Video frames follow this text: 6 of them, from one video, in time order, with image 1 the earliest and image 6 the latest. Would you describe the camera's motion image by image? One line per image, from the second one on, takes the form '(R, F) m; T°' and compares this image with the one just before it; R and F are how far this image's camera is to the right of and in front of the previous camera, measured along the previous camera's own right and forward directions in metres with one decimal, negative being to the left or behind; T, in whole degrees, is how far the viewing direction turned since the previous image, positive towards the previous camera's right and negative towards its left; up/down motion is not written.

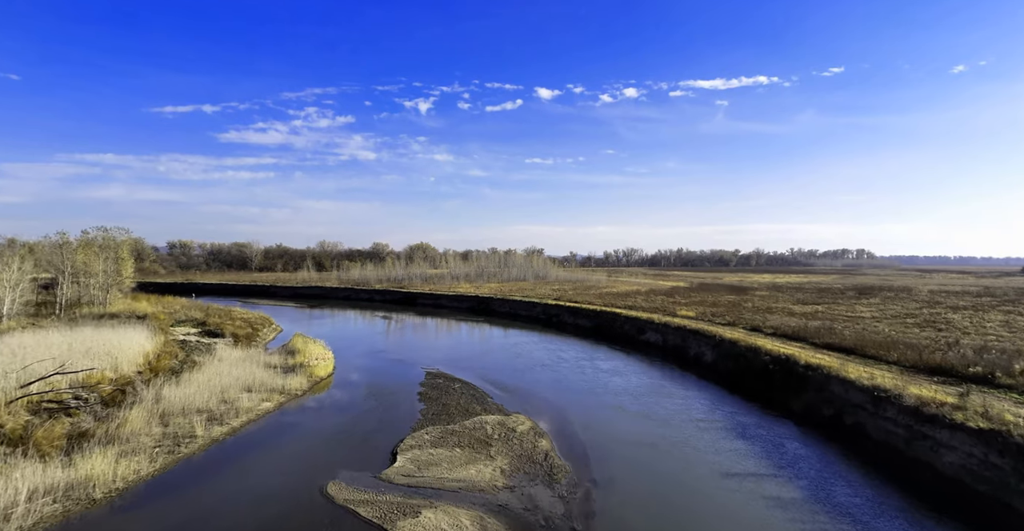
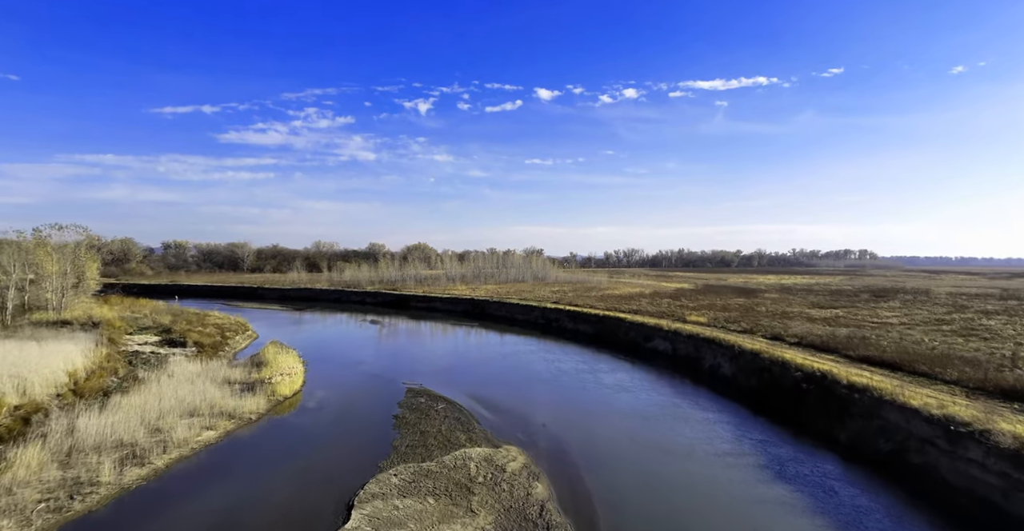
(+0.2, +2.5) m; 0°
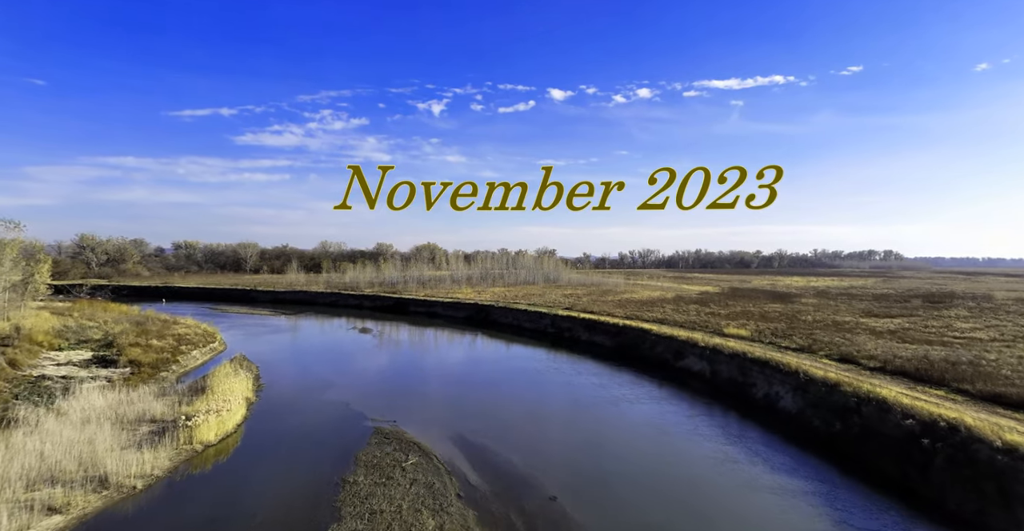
(+0.3, +4.4) m; -1°
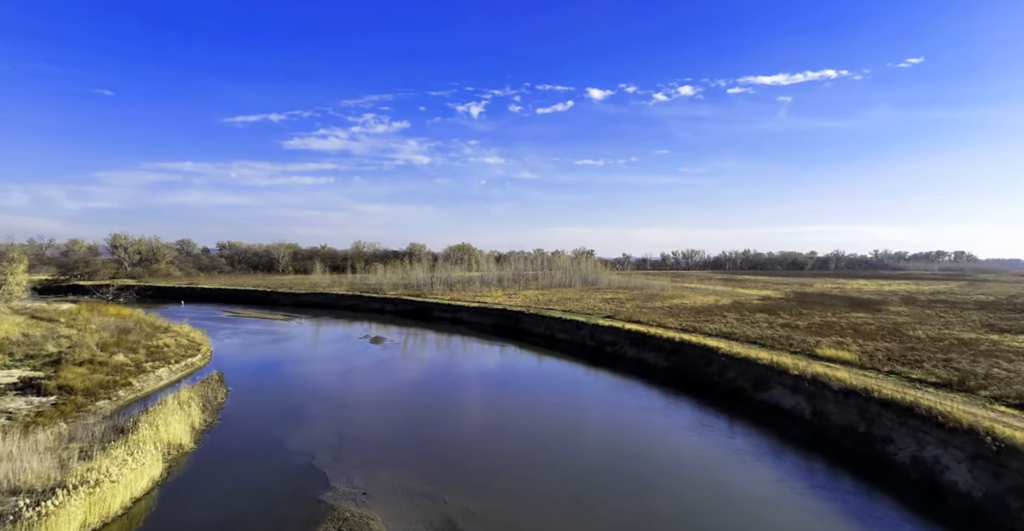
(+0.2, +4.9) m; -4°
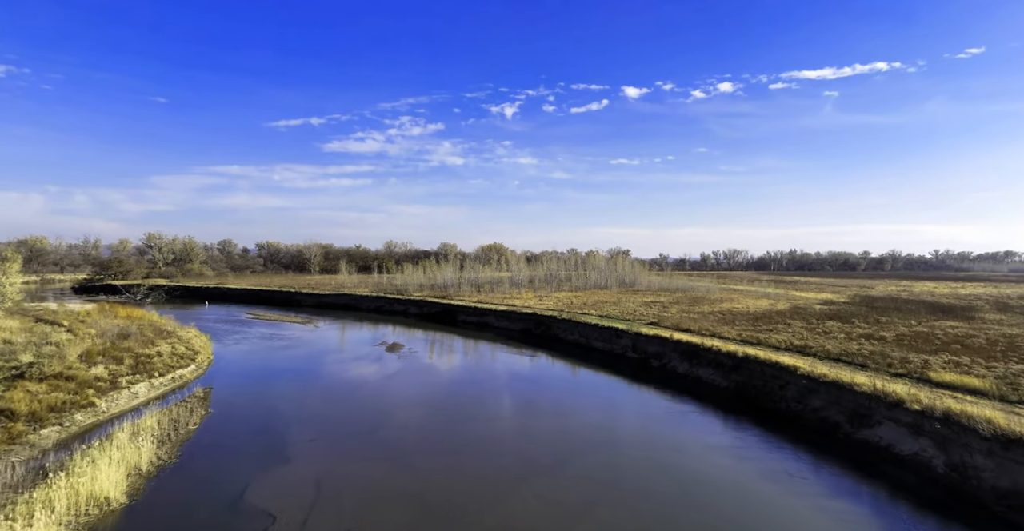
(+0.1, +3.4) m; -4°
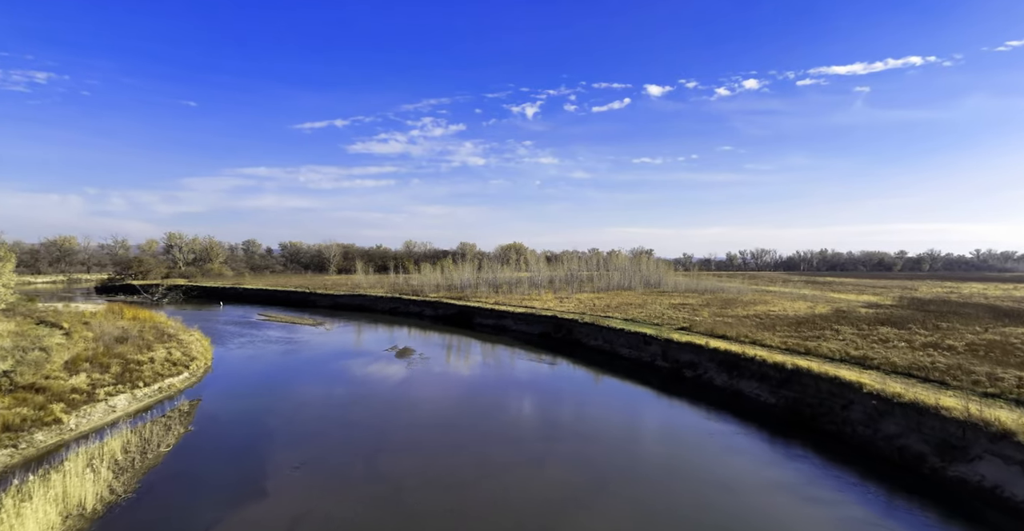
(+0.1, +2.1) m; -2°
